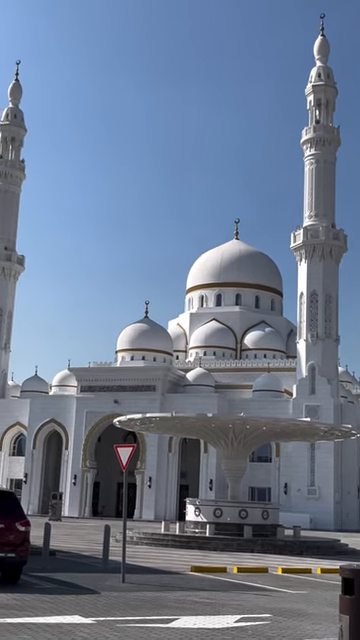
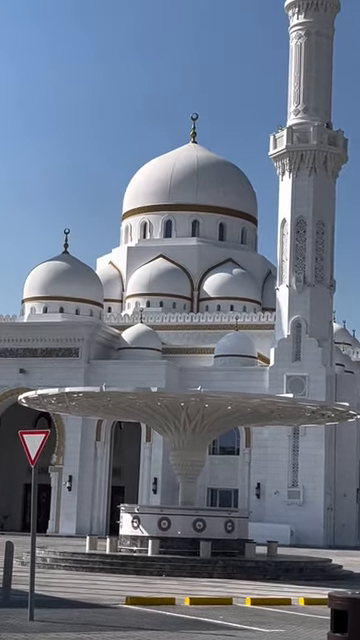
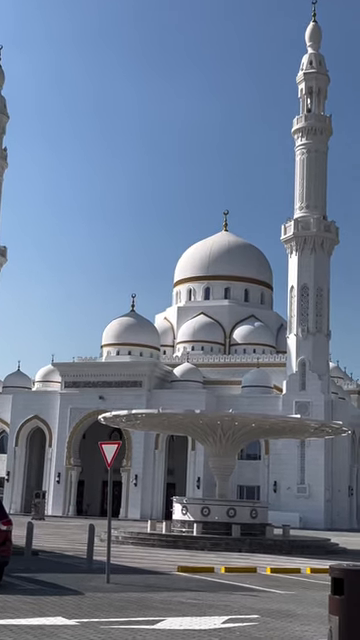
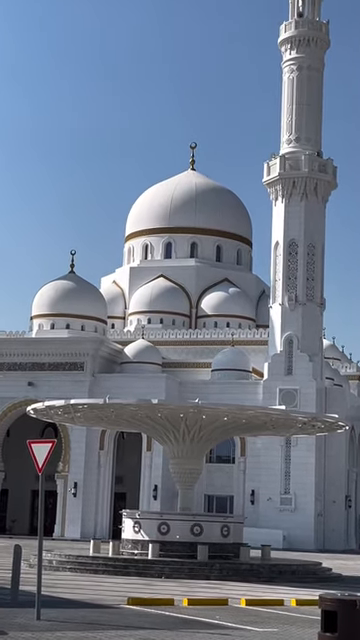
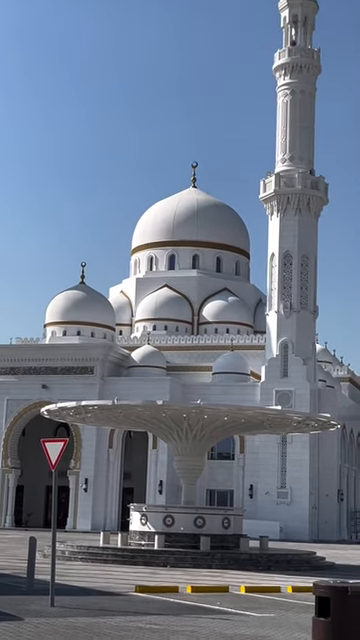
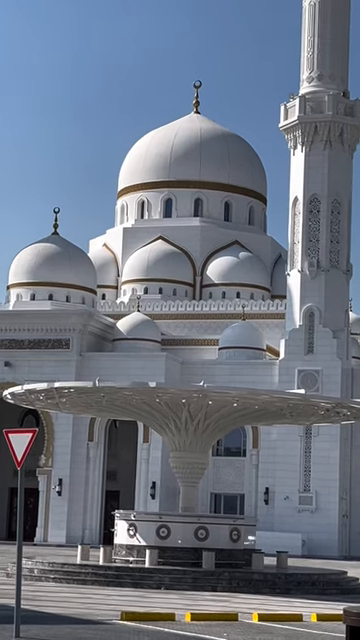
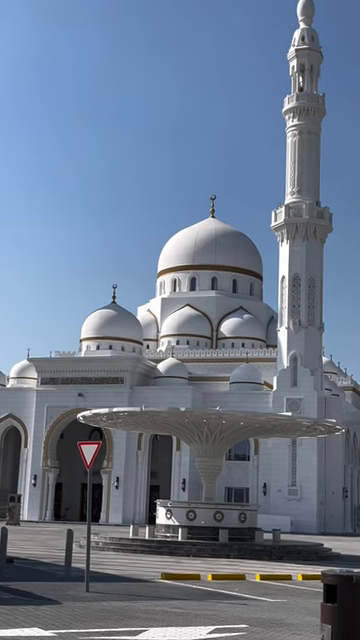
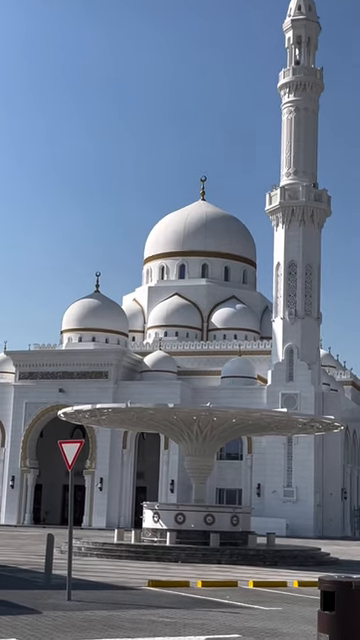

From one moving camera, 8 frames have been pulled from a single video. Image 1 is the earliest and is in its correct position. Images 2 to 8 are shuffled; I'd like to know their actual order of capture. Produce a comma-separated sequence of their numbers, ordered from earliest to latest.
3, 7, 8, 5, 4, 2, 6
